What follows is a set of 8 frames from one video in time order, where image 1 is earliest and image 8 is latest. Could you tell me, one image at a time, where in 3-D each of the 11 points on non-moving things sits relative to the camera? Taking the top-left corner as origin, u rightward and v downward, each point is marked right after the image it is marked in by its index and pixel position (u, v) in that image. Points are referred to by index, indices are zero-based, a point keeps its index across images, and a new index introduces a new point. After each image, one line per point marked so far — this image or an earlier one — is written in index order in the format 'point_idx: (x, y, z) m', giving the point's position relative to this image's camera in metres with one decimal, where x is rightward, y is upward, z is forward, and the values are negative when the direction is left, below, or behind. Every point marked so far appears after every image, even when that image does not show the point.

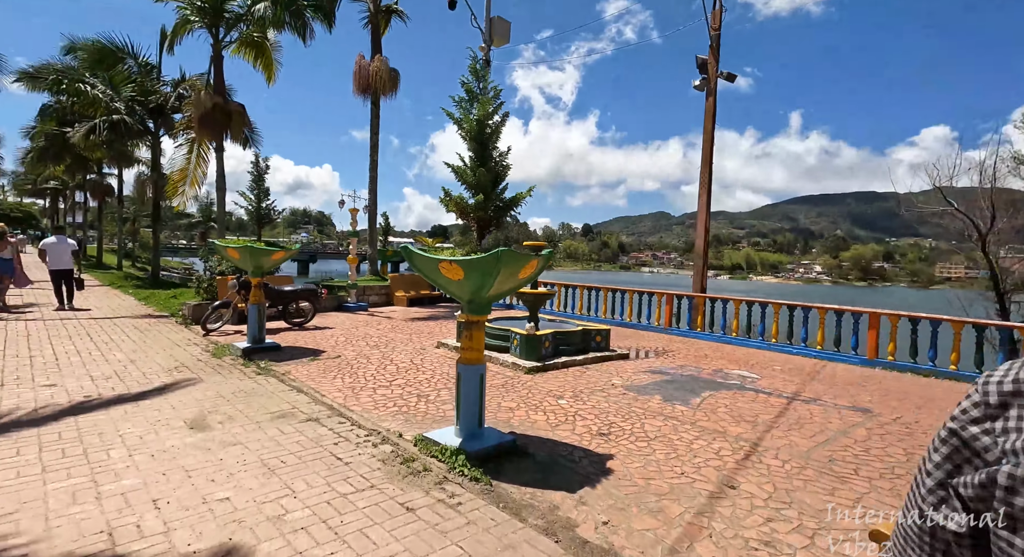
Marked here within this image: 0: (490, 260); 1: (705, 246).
0: (-0.1, +0.1, +3.3) m
1: (+3.3, +0.6, +9.2) m
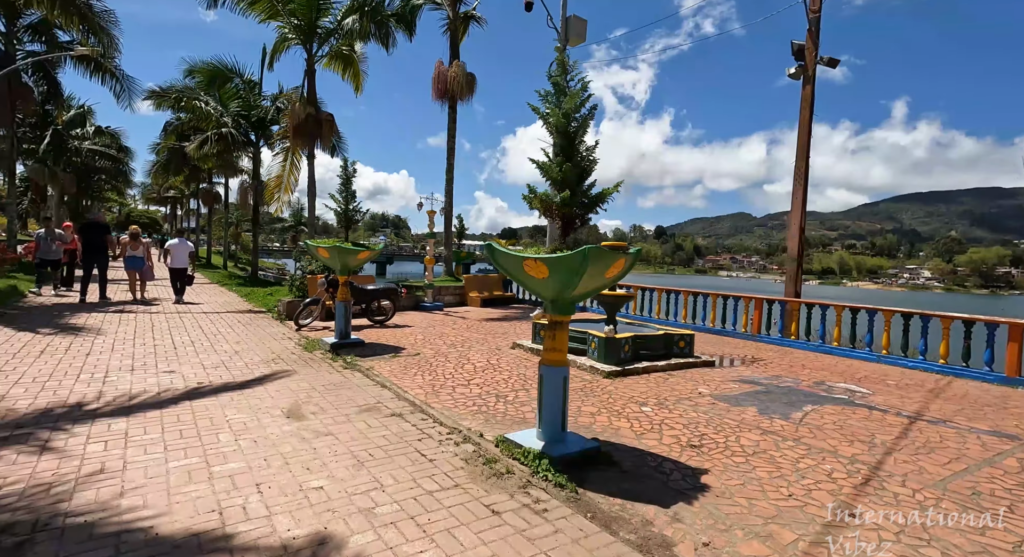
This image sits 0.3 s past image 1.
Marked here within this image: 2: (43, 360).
0: (+0.4, +0.1, +3.1) m
1: (+4.6, +0.5, +8.6) m
2: (-5.6, -1.0, +6.4) m
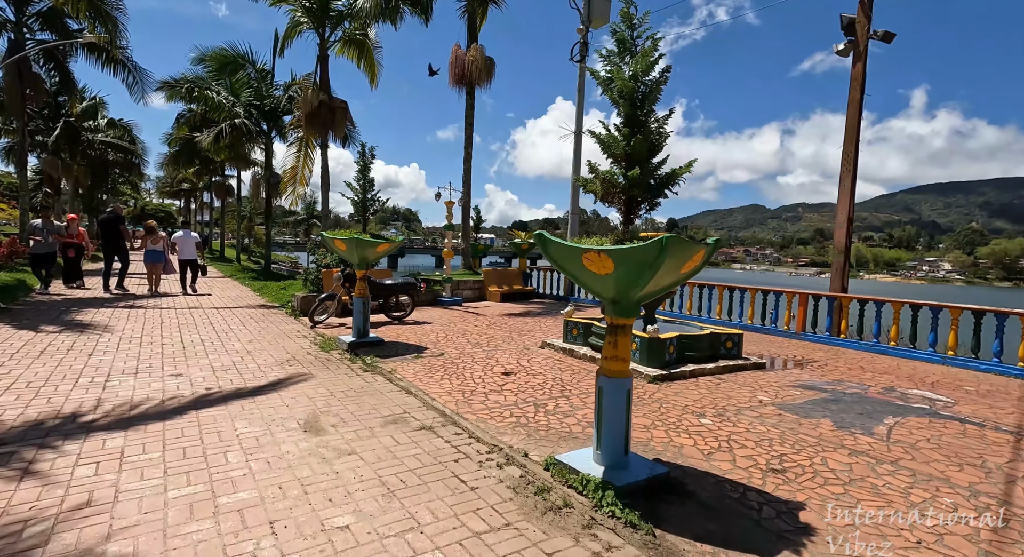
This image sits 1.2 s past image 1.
0: (+0.7, +0.1, +2.6) m
1: (+5.0, +0.6, +7.9) m
2: (-5.2, -0.9, +6.0) m
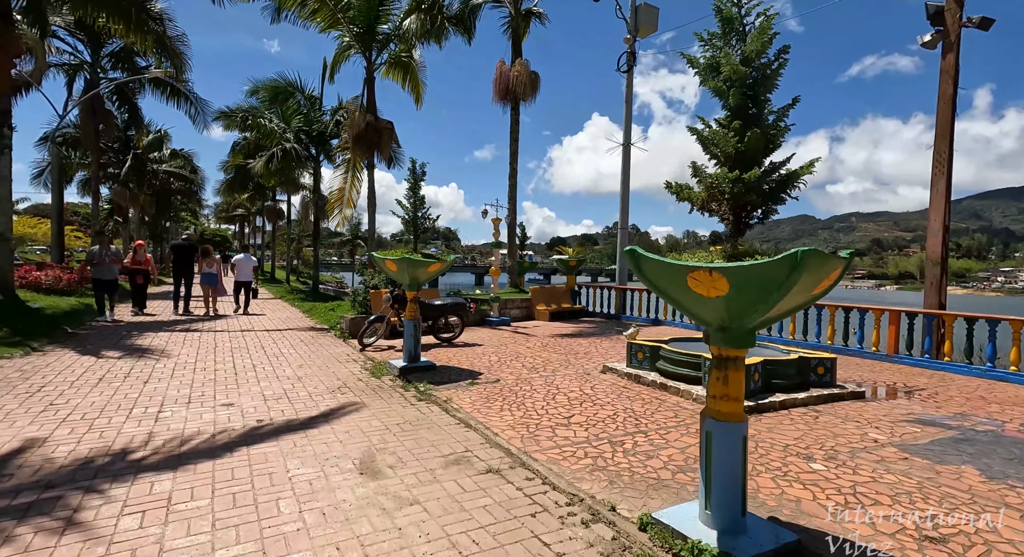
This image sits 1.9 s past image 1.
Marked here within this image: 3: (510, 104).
0: (+1.1, 0.0, +2.1) m
1: (+5.8, +0.4, +7.1) m
2: (-4.5, -1.2, +5.9) m
3: (-0.1, +4.8, +14.6) m
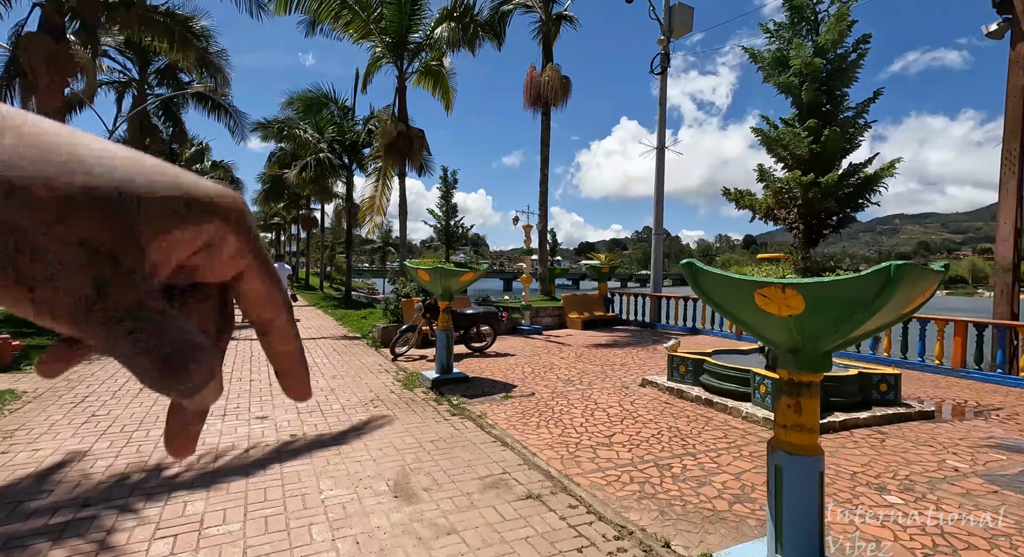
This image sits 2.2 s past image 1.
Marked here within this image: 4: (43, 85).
0: (+1.2, 0.0, +1.9) m
1: (+6.2, +0.3, +6.6) m
2: (-4.1, -1.4, +6.0) m
3: (+0.8, +4.6, +14.4) m
4: (-9.7, +4.0, +11.2) m
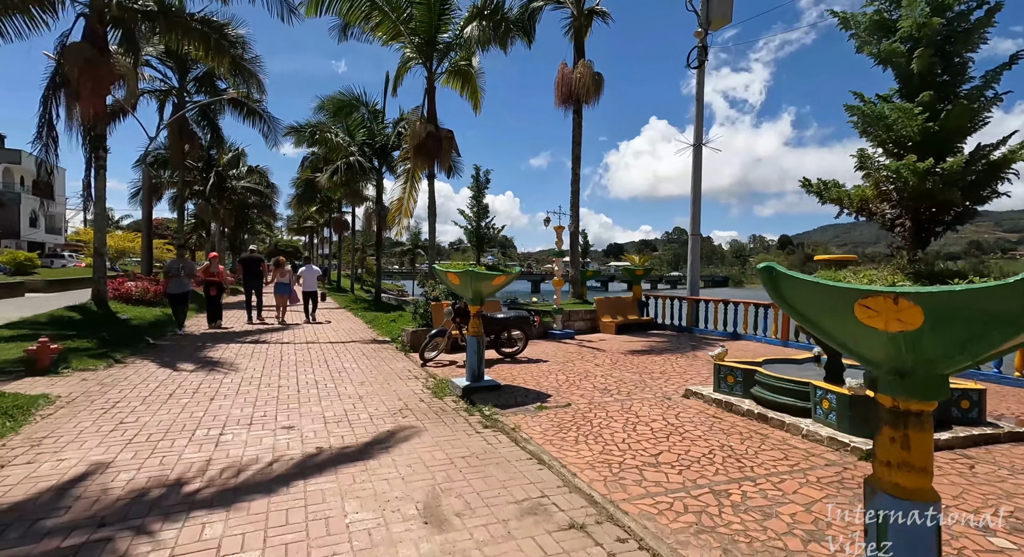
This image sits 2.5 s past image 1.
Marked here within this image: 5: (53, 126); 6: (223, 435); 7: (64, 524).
0: (+1.4, -0.1, +1.5) m
1: (+6.6, +0.3, +6.0) m
2: (-3.8, -1.4, +5.8) m
3: (+1.6, +4.5, +14.1) m
4: (-9.0, +4.0, +11.4) m
5: (-9.8, +3.3, +11.5) m
6: (-2.6, -1.4, +4.9) m
7: (-2.7, -1.5, +3.2) m
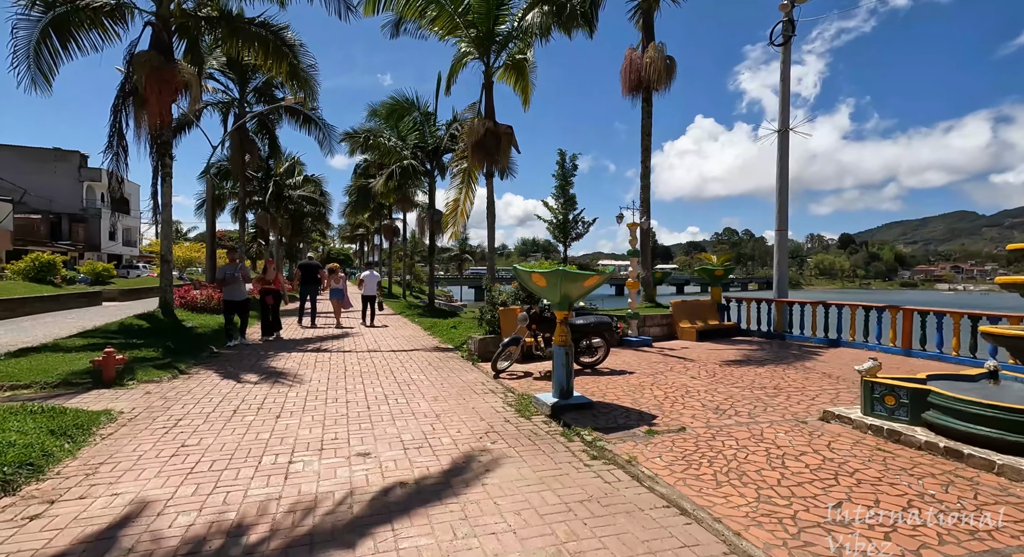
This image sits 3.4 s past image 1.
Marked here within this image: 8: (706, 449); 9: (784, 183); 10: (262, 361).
0: (+2.0, 0.0, +0.5) m
1: (+7.5, +0.4, +4.6) m
2: (-2.8, -1.5, +5.3) m
3: (+3.2, +4.4, +13.1) m
4: (-7.6, +3.8, +11.3) m
5: (-8.3, +3.1, +11.5) m
6: (-1.7, -1.5, +4.2) m
7: (-2.0, -1.5, +2.6) m
8: (+1.6, -1.4, +4.4) m
9: (+6.3, +2.2, +12.4) m
10: (-4.2, -1.4, +8.9) m
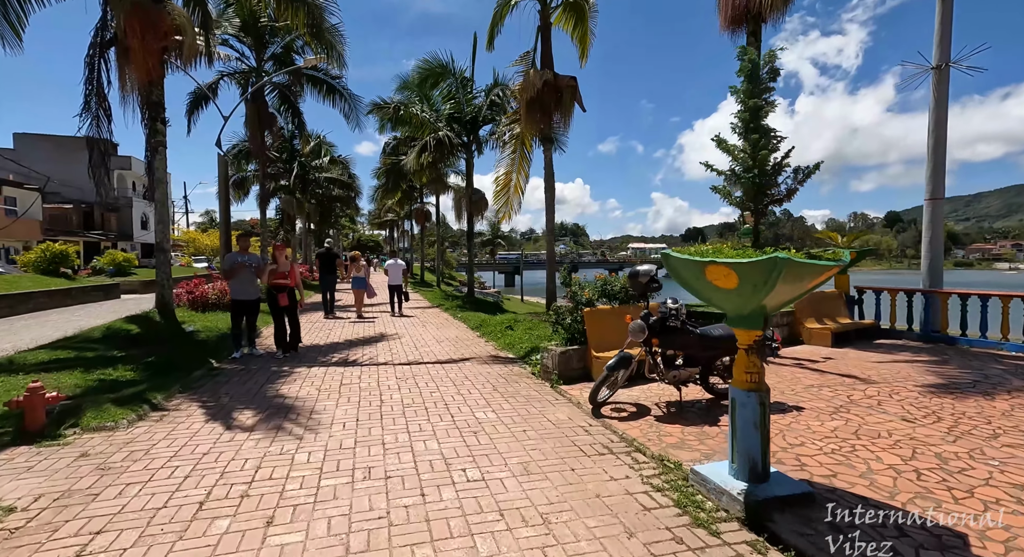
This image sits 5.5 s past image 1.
0: (+2.6, -0.1, -2.1) m
1: (+8.4, +0.4, +1.6) m
2: (-1.8, -1.5, +3.0) m
3: (+4.5, +4.7, +10.2) m
4: (-6.4, +3.9, +9.1) m
5: (-7.1, +3.2, +9.3) m
6: (-0.8, -1.5, +1.8) m
7: (-1.1, -1.6, +0.2) m
8: (+2.5, -1.4, +1.8) m
9: (+7.6, +2.5, +9.5) m
10: (-3.1, -1.3, +6.7) m
